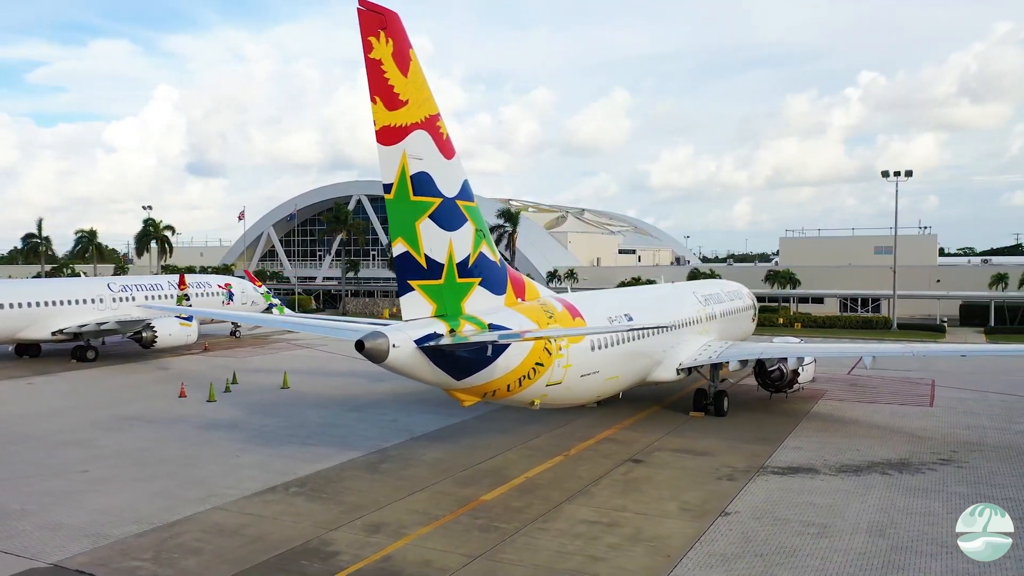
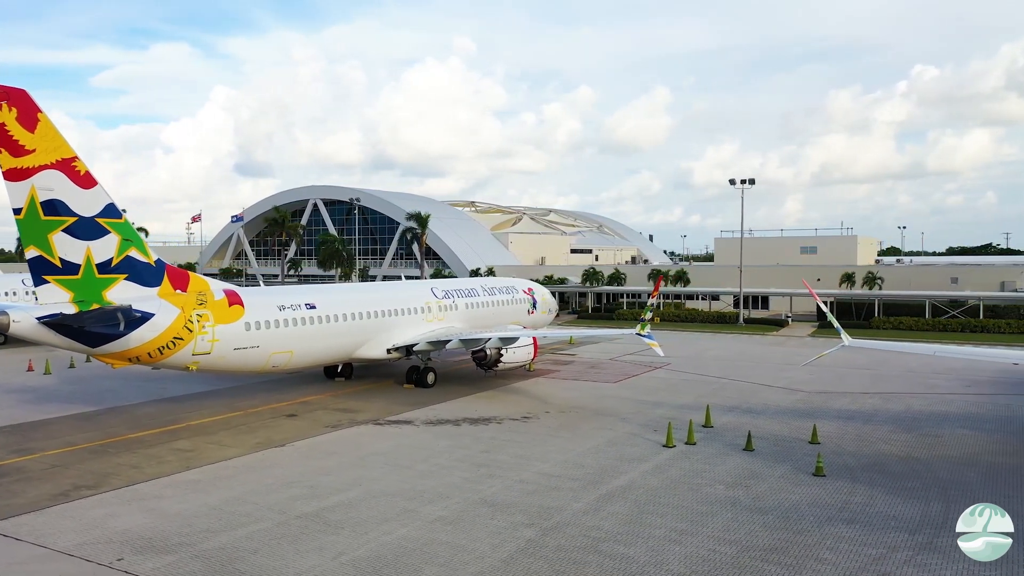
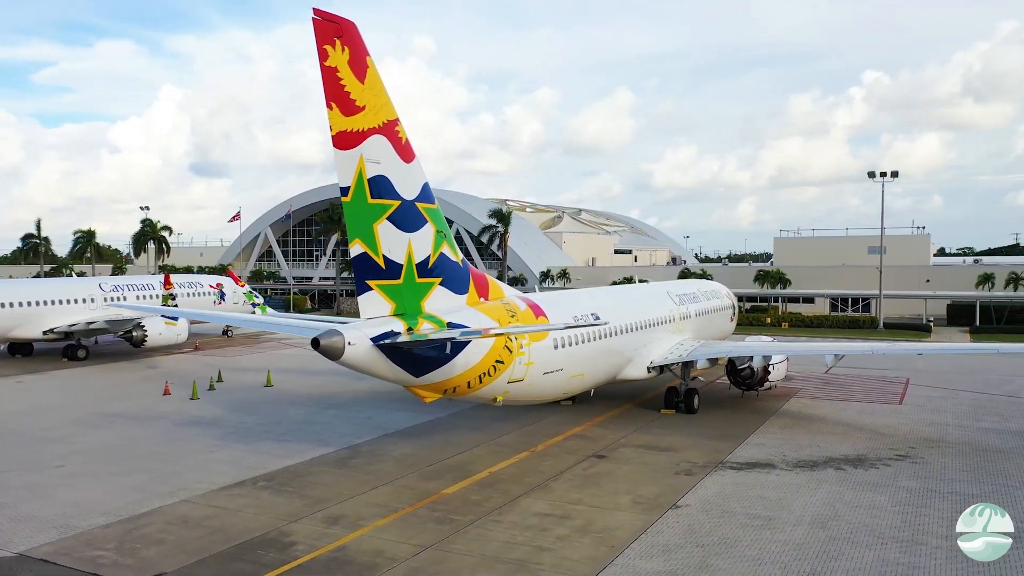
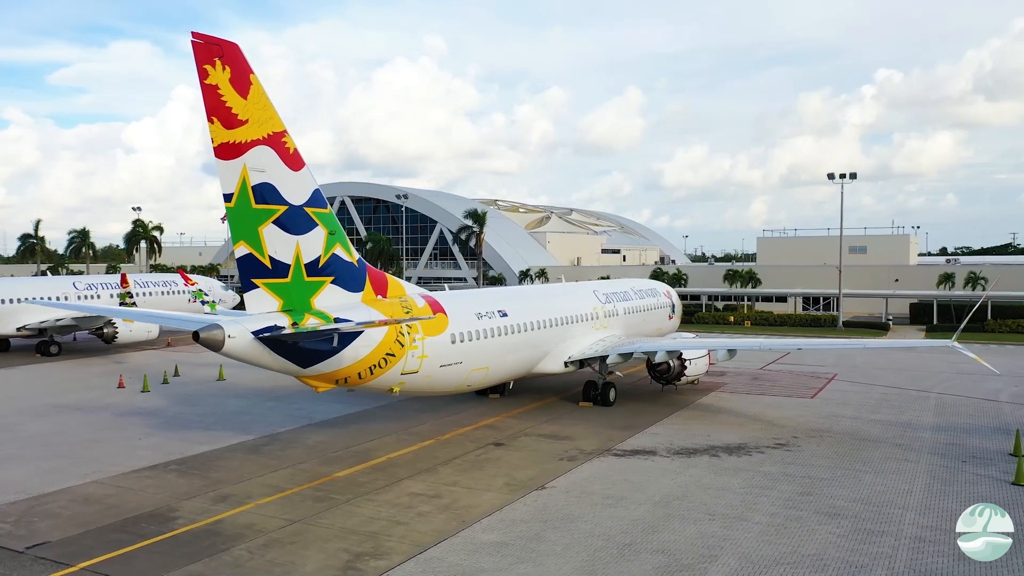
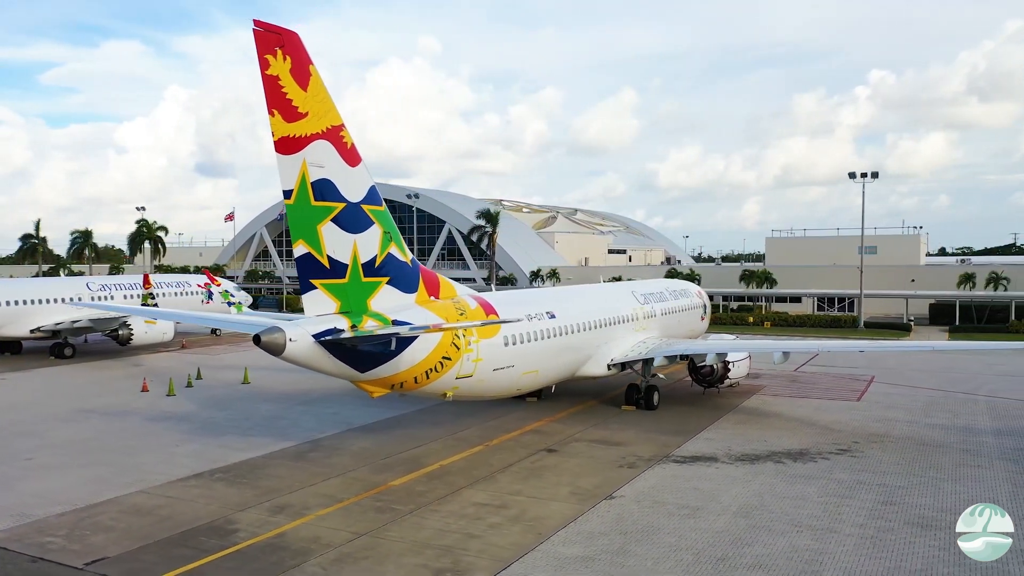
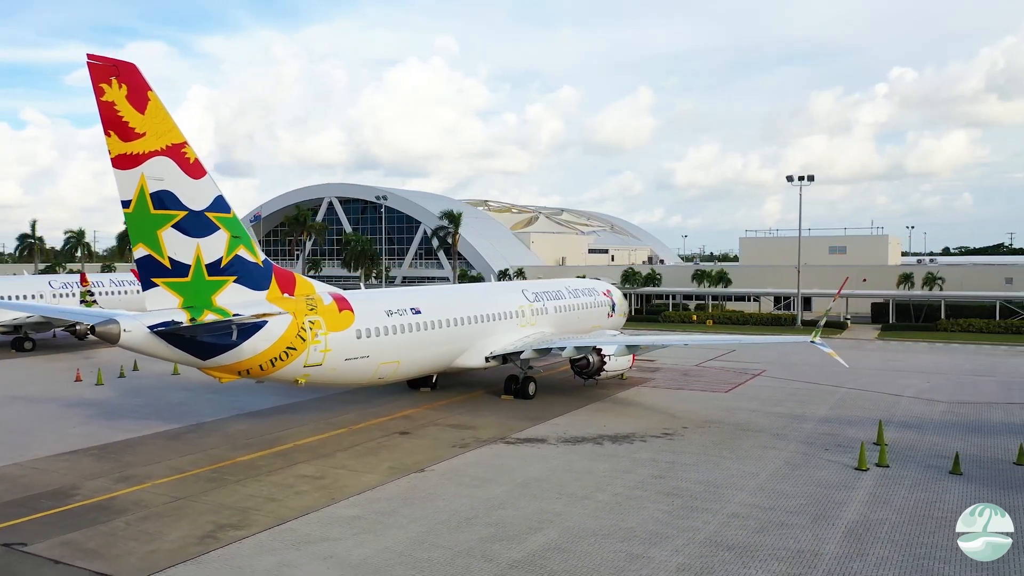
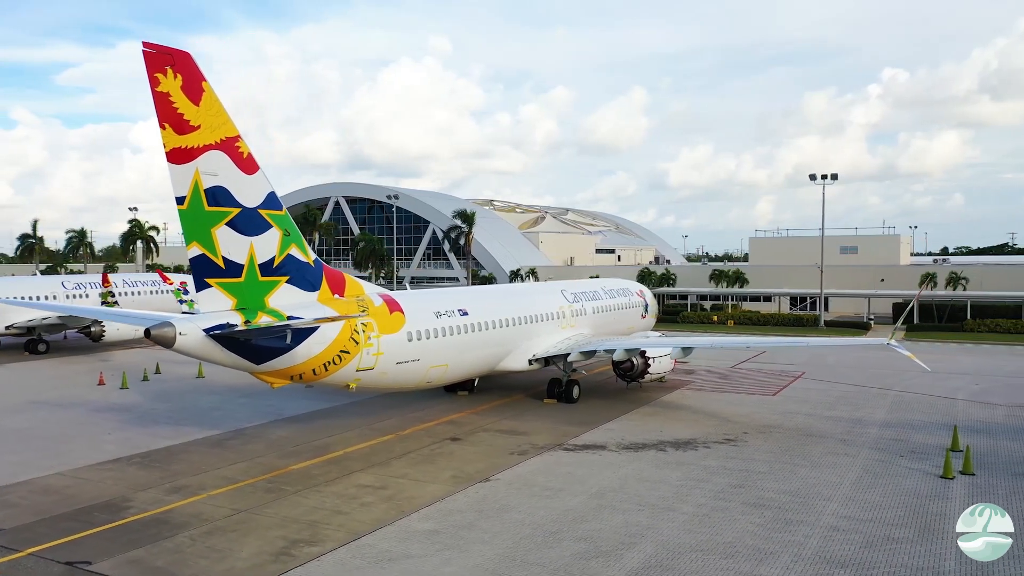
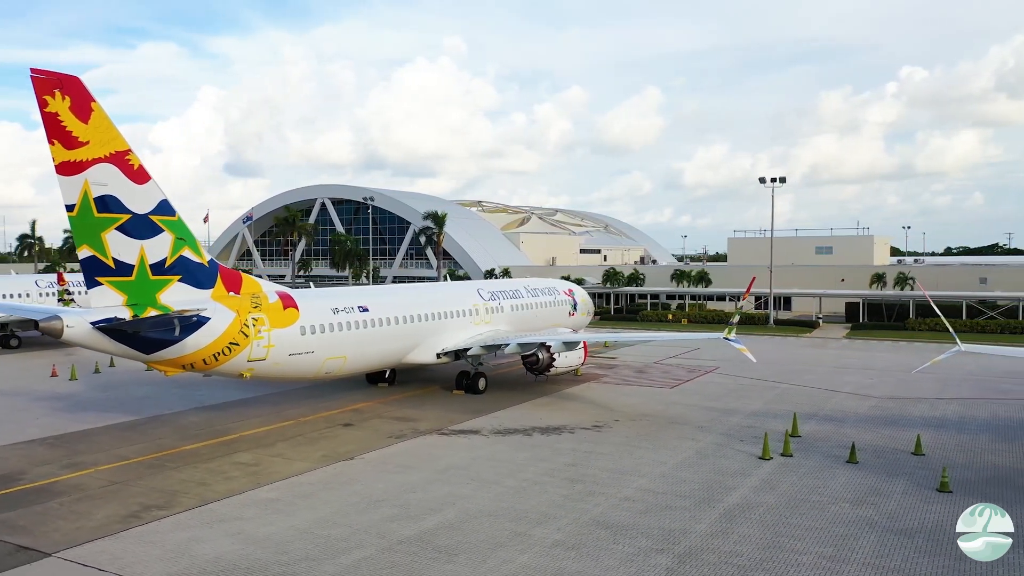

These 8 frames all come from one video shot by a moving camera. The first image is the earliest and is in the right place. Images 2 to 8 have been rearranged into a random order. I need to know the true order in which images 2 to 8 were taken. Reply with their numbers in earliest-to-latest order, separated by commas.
3, 5, 4, 7, 6, 8, 2
